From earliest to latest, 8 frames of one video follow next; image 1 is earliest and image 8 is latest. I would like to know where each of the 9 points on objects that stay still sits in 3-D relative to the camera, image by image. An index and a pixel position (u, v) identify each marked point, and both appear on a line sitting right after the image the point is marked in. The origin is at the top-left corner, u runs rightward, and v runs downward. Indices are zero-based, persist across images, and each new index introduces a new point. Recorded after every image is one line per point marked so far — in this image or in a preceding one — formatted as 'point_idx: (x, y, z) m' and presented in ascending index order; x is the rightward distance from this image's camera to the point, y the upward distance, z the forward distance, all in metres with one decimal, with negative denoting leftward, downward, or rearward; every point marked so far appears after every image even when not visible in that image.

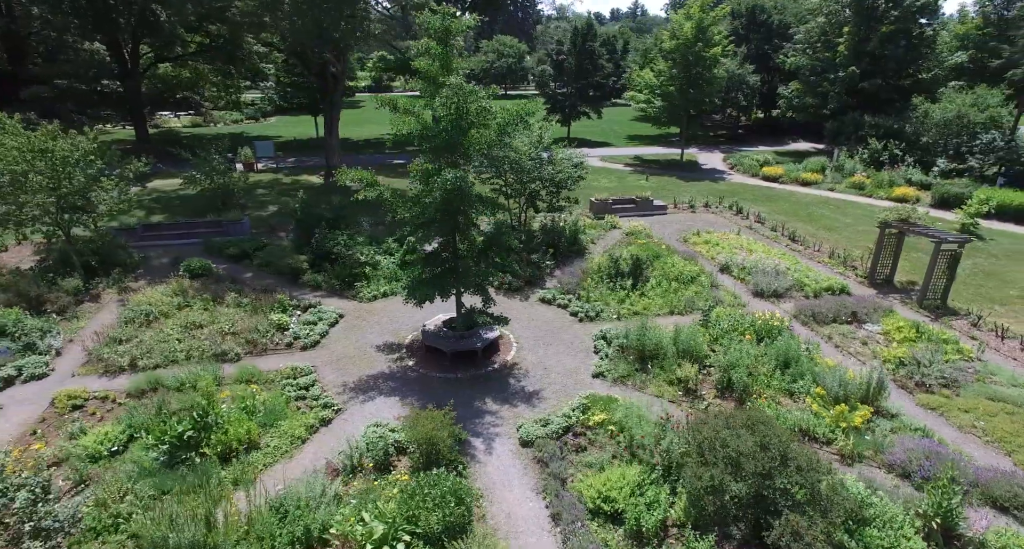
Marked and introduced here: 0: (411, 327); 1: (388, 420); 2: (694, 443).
0: (-2.1, -1.1, +11.9) m
1: (-1.9, -2.3, +9.0) m
2: (+2.4, -2.2, +7.2) m
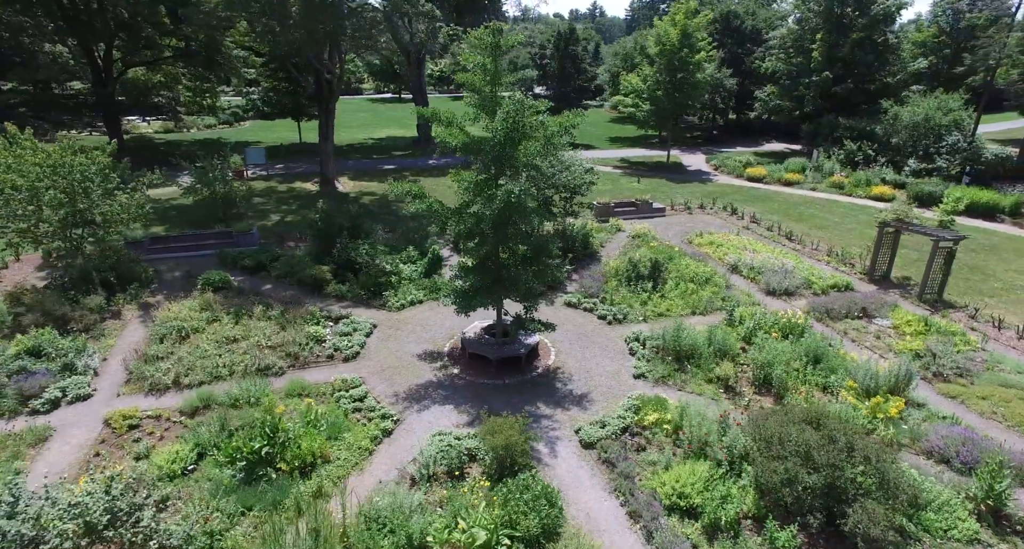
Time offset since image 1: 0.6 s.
0: (-1.4, -1.3, +12.1) m
1: (-1.0, -2.5, +9.2) m
2: (+3.4, -2.2, +7.7) m
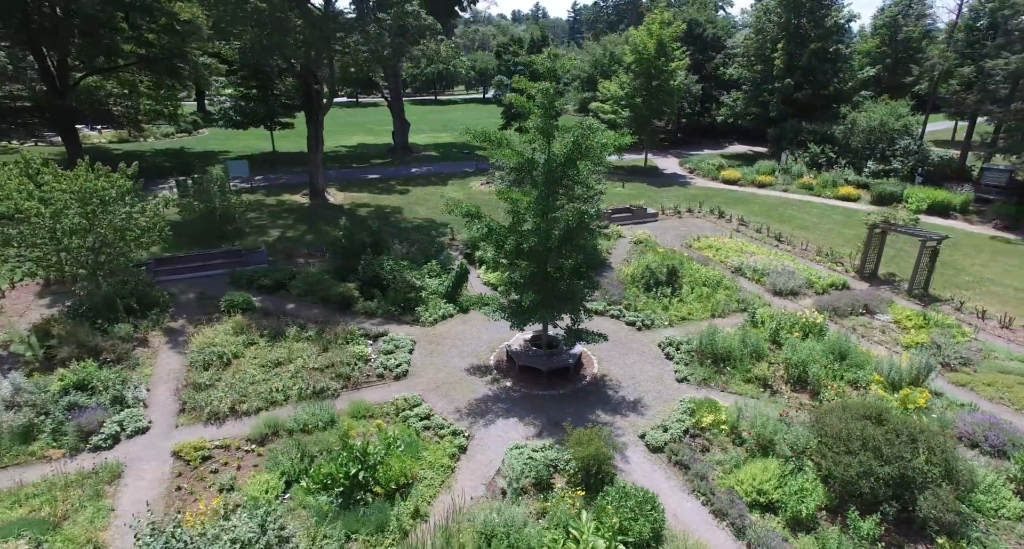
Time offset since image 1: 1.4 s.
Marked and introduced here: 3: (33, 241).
0: (-0.5, -1.6, +12.4) m
1: (+0.2, -2.7, +9.5) m
2: (+4.7, -2.4, +8.4) m
3: (-9.2, +0.6, +11.3) m
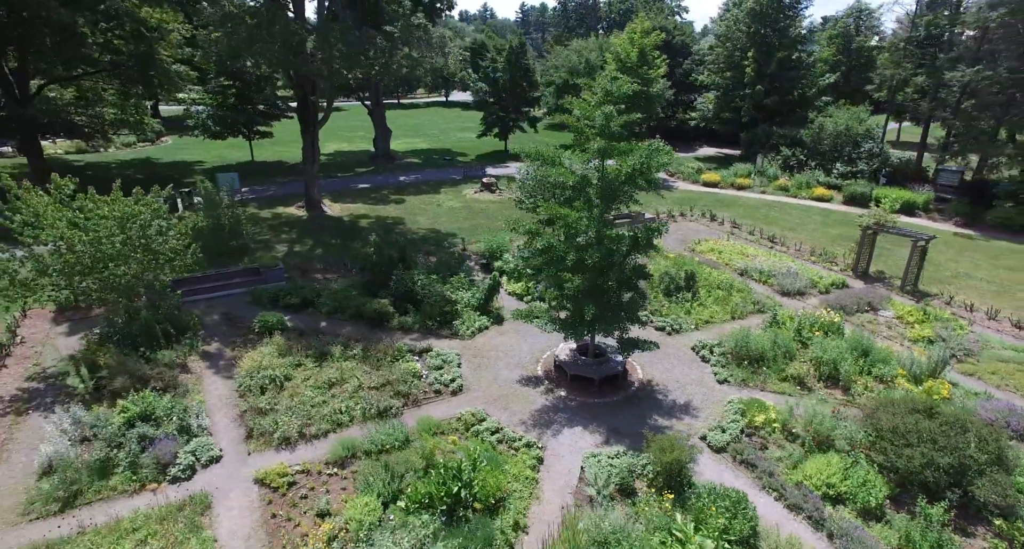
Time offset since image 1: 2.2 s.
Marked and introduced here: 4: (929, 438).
0: (+0.5, -1.8, +12.7) m
1: (+1.4, -3.0, +9.9) m
2: (+6.0, -2.5, +9.2) m
3: (-8.2, +0.1, +10.9) m
4: (+6.5, -2.5, +8.9) m
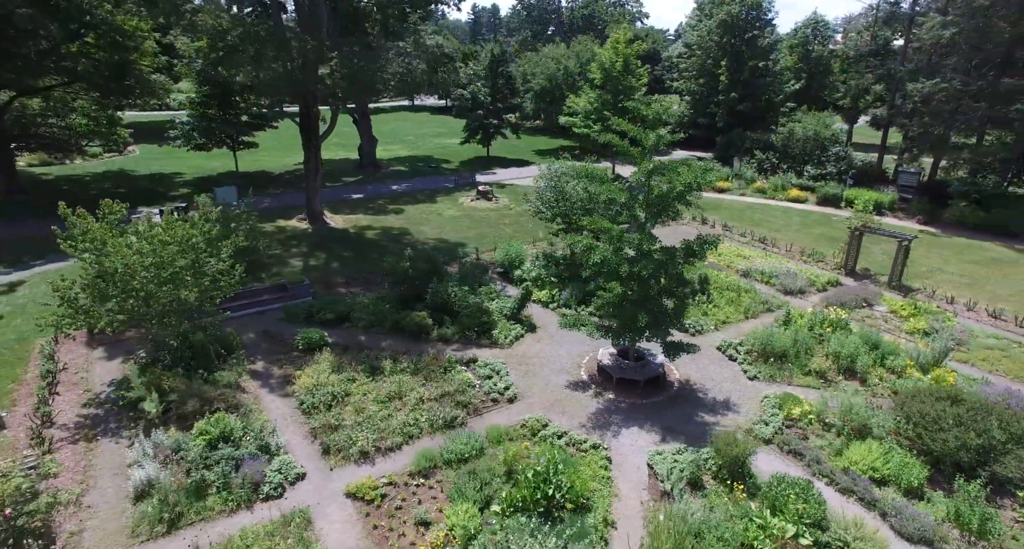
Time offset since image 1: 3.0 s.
0: (+1.4, -2.1, +13.4) m
1: (+2.7, -3.2, +10.7) m
2: (+7.2, -2.5, +10.3) m
3: (-7.1, -0.4, +10.9) m
4: (+7.7, -2.6, +10.0) m
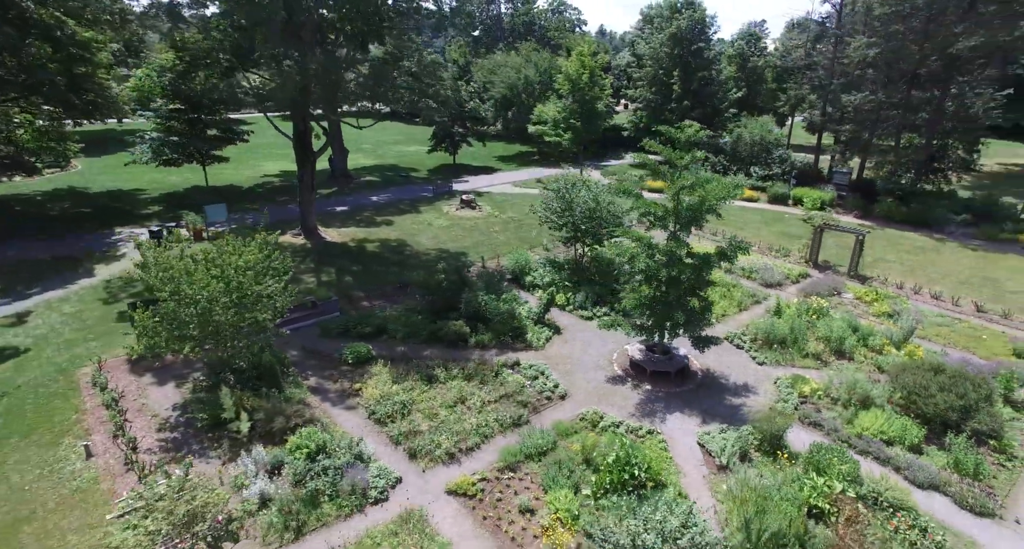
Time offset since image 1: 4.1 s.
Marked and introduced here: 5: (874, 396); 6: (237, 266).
0: (+2.4, -2.2, +14.7) m
1: (+4.0, -3.2, +12.2) m
2: (+8.5, -2.4, +12.4) m
3: (-5.9, -0.9, +11.2) m
4: (+9.1, -2.4, +12.1) m
5: (+8.1, -2.7, +12.9) m
6: (-5.5, +0.2, +11.5) m
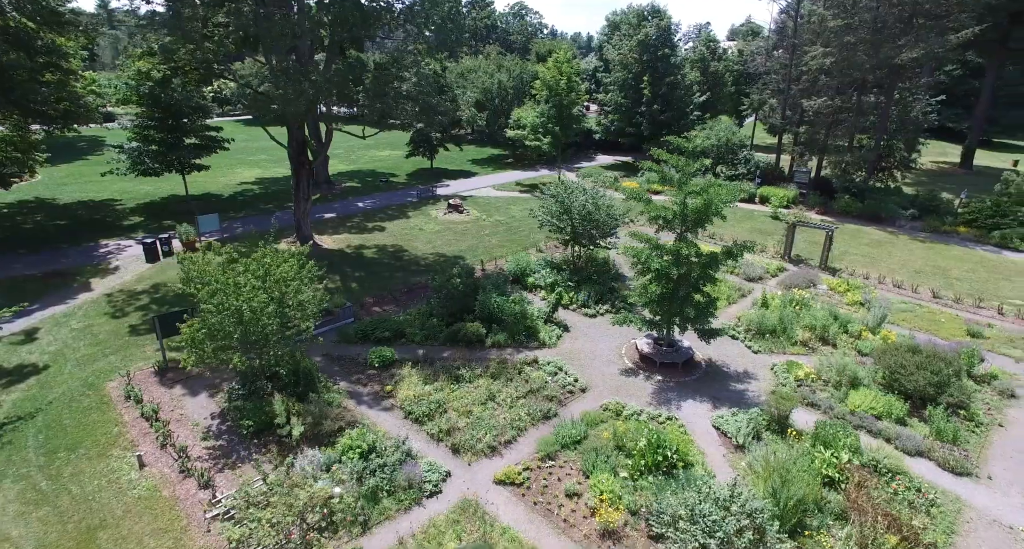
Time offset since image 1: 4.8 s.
0: (+2.8, -2.2, +15.7) m
1: (+4.6, -3.2, +13.3) m
2: (+9.1, -2.2, +13.8) m
3: (-5.2, -1.1, +11.6) m
4: (+9.7, -2.2, +13.7) m
5: (+8.6, -2.5, +14.3) m
6: (-4.9, 0.0, +11.9) m
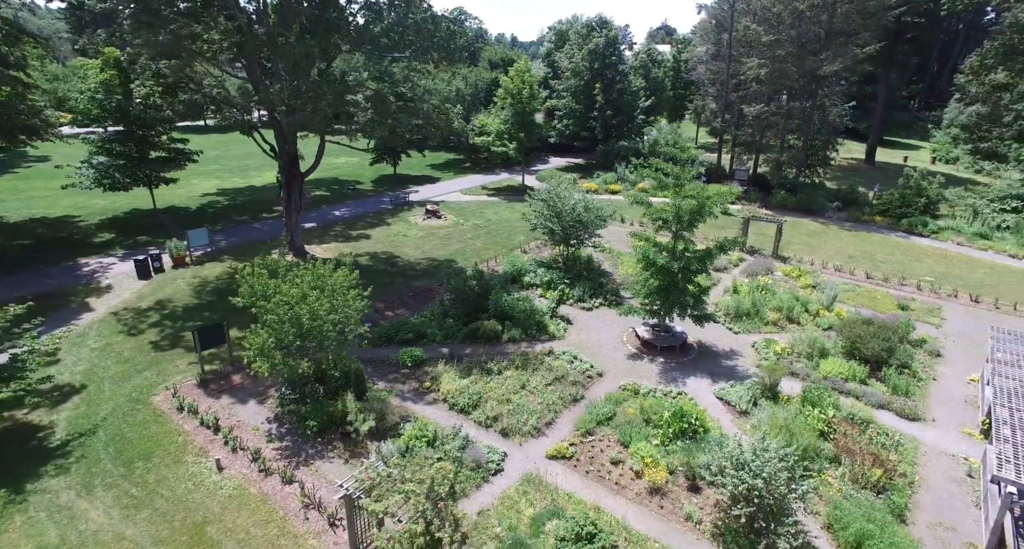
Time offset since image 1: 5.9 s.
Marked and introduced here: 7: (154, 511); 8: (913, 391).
0: (+3.3, -2.1, +17.5) m
1: (+5.4, -3.0, +15.4) m
2: (+9.7, -1.8, +16.4) m
3: (-4.2, -1.3, +12.5) m
4: (+10.3, -1.8, +16.3) m
5: (+9.2, -2.1, +16.9) m
6: (-4.0, -0.2, +12.9) m
7: (-6.4, -4.2, +10.3) m
8: (+10.6, -3.1, +15.3) m
